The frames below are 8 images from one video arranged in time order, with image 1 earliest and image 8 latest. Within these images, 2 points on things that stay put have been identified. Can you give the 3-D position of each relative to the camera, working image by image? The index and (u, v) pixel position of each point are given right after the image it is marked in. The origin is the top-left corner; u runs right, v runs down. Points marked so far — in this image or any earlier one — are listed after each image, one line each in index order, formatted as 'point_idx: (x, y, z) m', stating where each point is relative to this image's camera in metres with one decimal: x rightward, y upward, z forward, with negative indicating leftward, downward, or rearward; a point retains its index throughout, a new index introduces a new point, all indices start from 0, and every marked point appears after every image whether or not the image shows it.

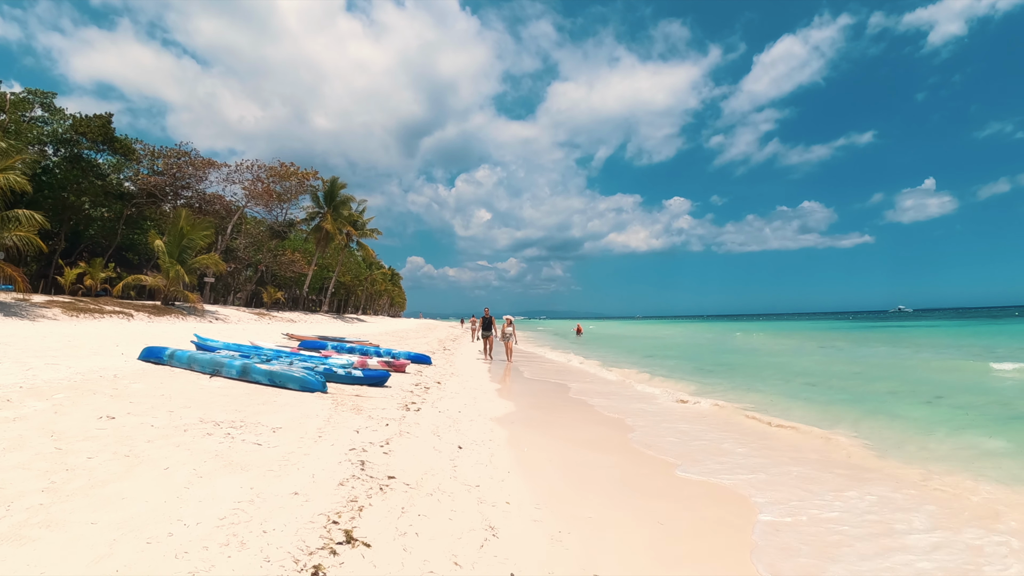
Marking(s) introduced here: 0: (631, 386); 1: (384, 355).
0: (+3.5, -3.0, +13.4) m
1: (-3.9, -2.1, +14.3) m
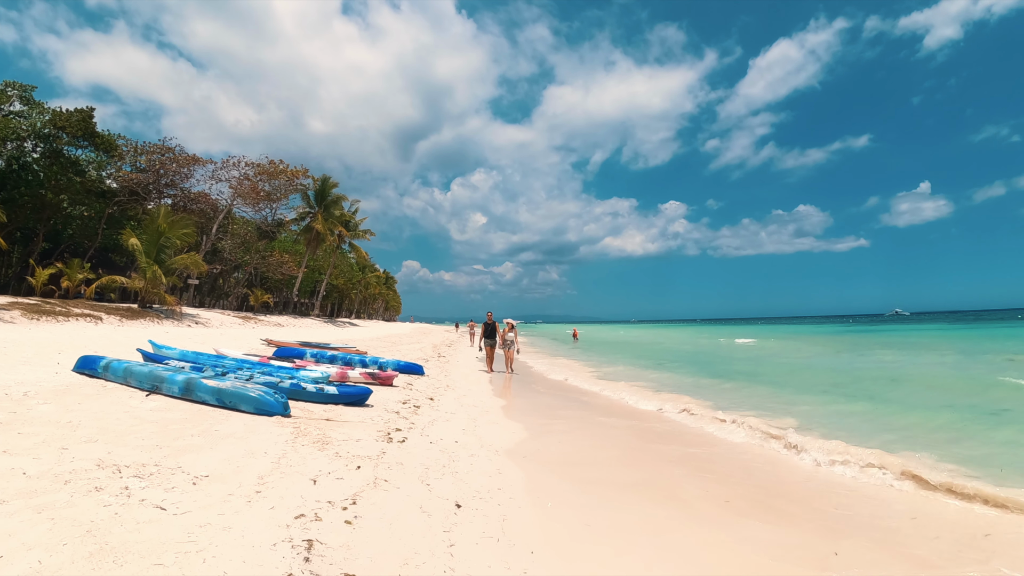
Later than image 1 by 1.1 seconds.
0: (+3.6, -3.0, +11.6) m
1: (-3.8, -2.0, +12.5) m
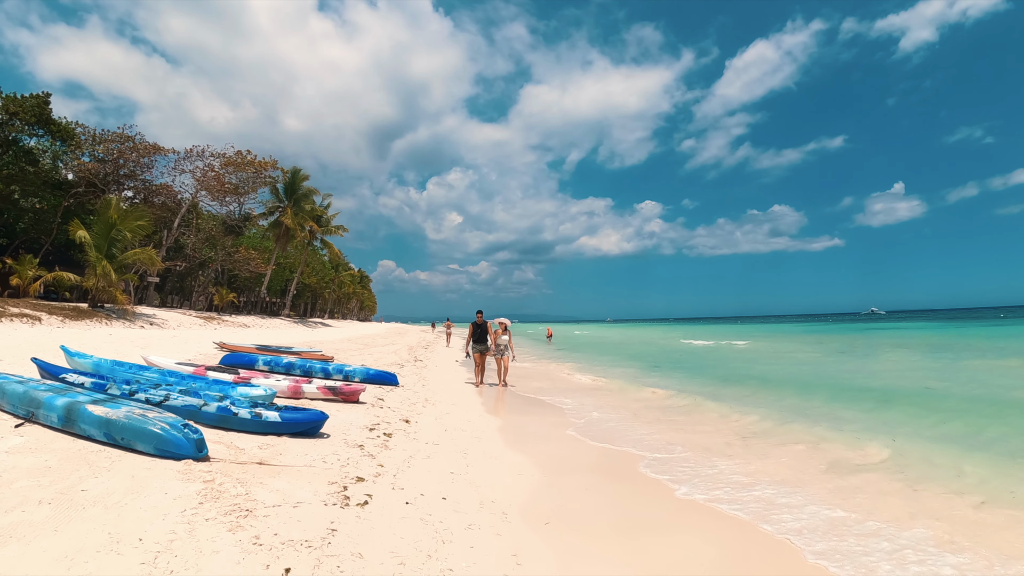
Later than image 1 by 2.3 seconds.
0: (+3.5, -2.9, +10.0) m
1: (-4.0, -1.9, +10.4) m
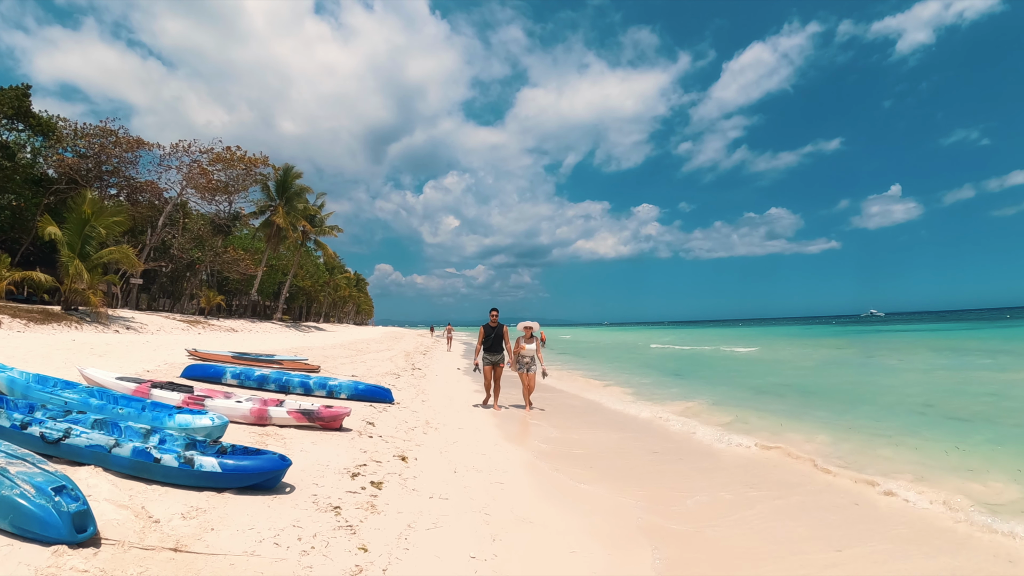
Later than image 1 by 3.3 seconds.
0: (+3.8, -2.8, +8.2) m
1: (-3.6, -1.9, +8.6) m
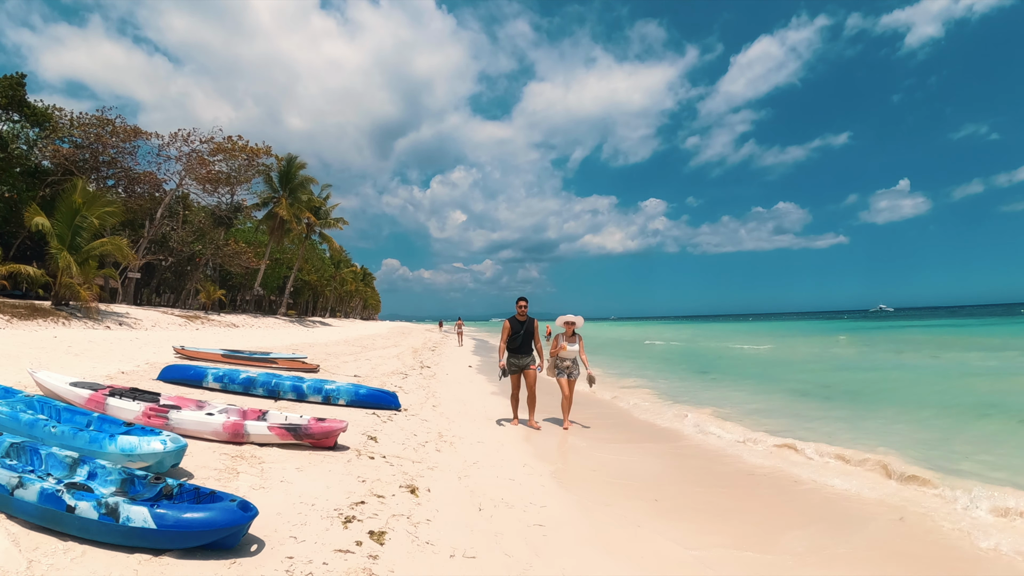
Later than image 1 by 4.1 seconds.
0: (+4.2, -2.6, +6.8) m
1: (-3.2, -1.7, +7.4) m
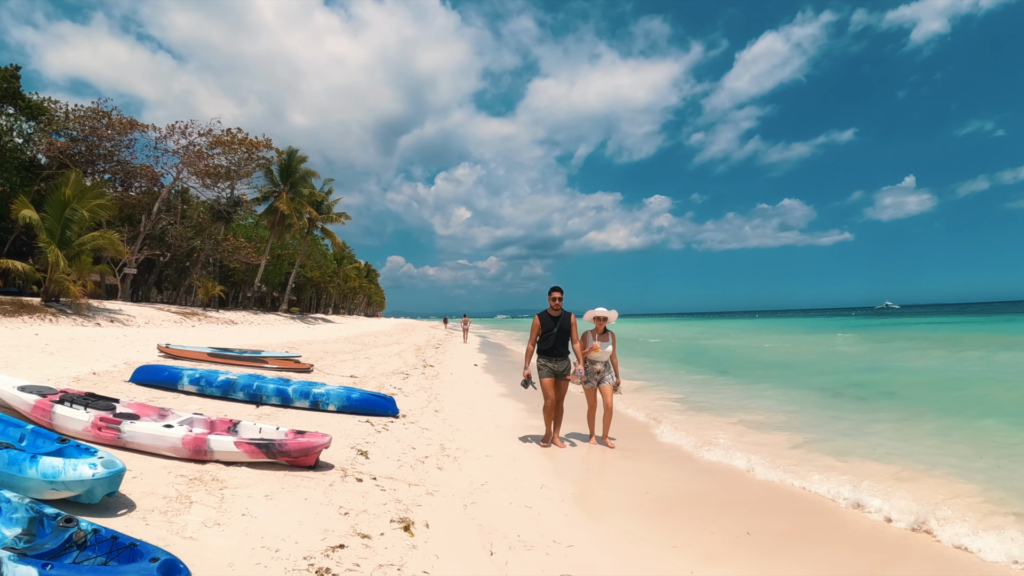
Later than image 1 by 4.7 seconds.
0: (+4.4, -2.5, +5.9) m
1: (-3.0, -1.6, +6.5) m
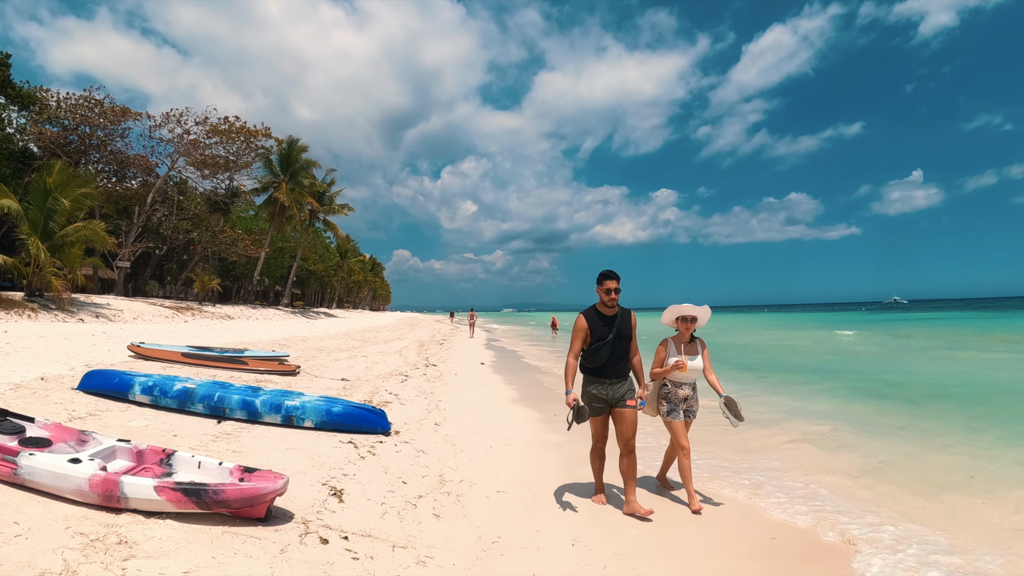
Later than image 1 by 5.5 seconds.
0: (+4.6, -2.4, +4.7) m
1: (-2.8, -1.5, +5.4) m
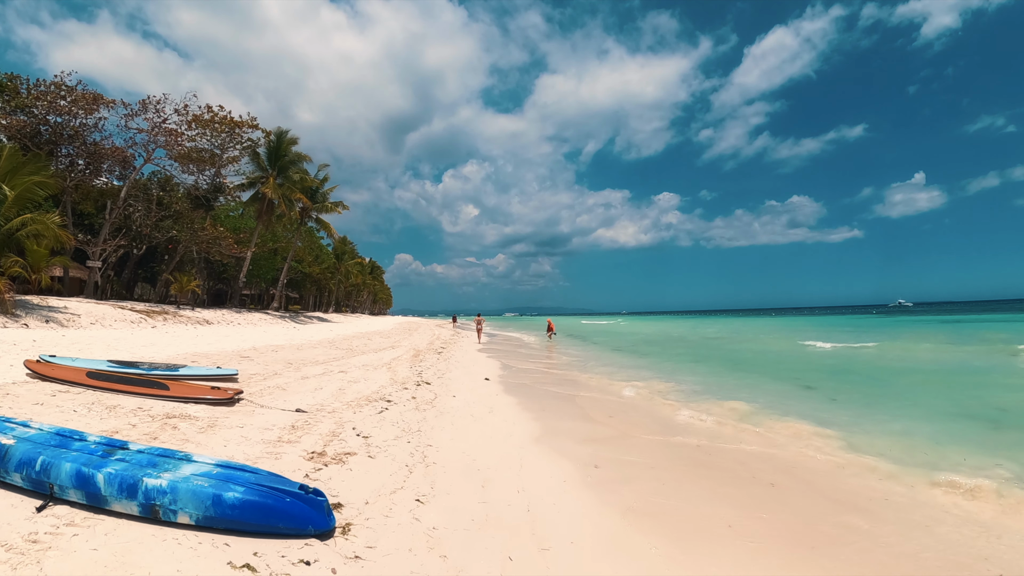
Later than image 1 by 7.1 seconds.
0: (+4.8, -2.3, +2.3) m
1: (-2.6, -1.4, +3.1) m
